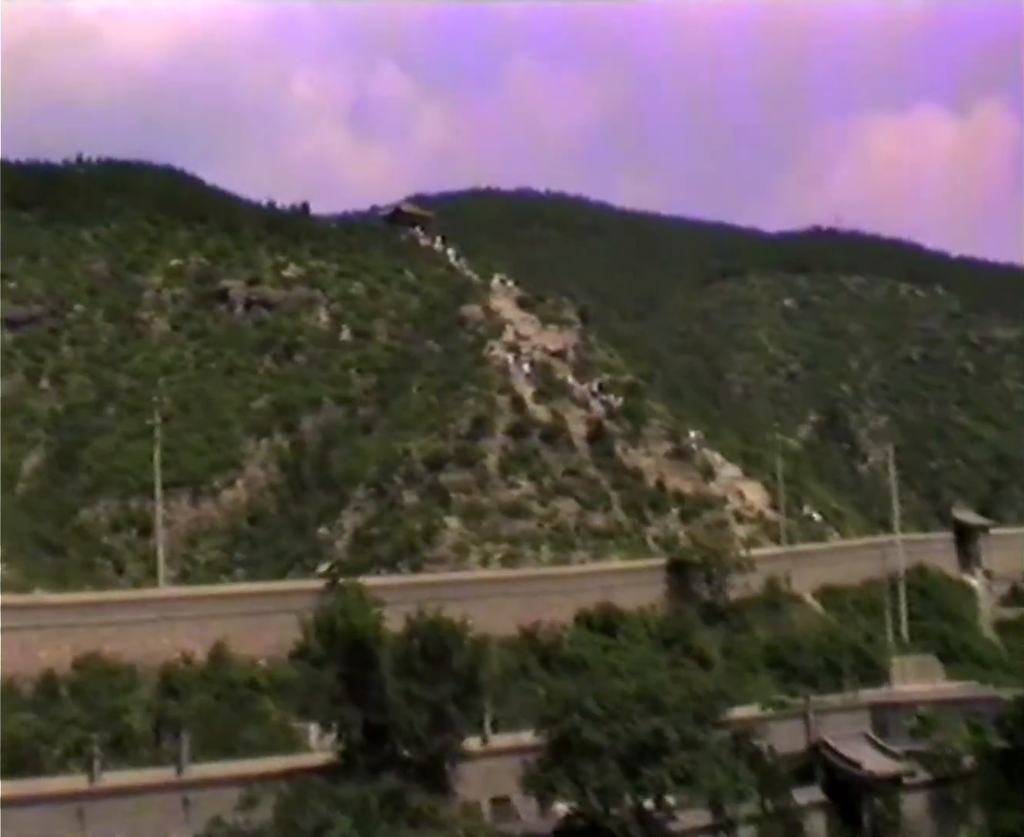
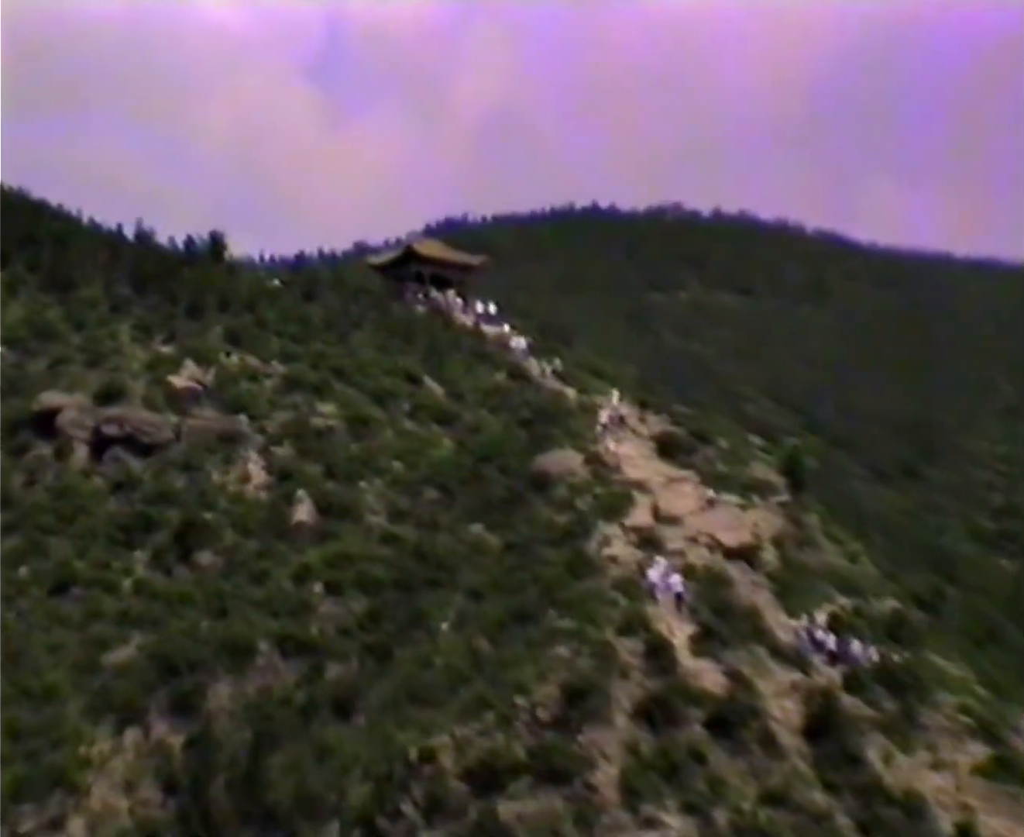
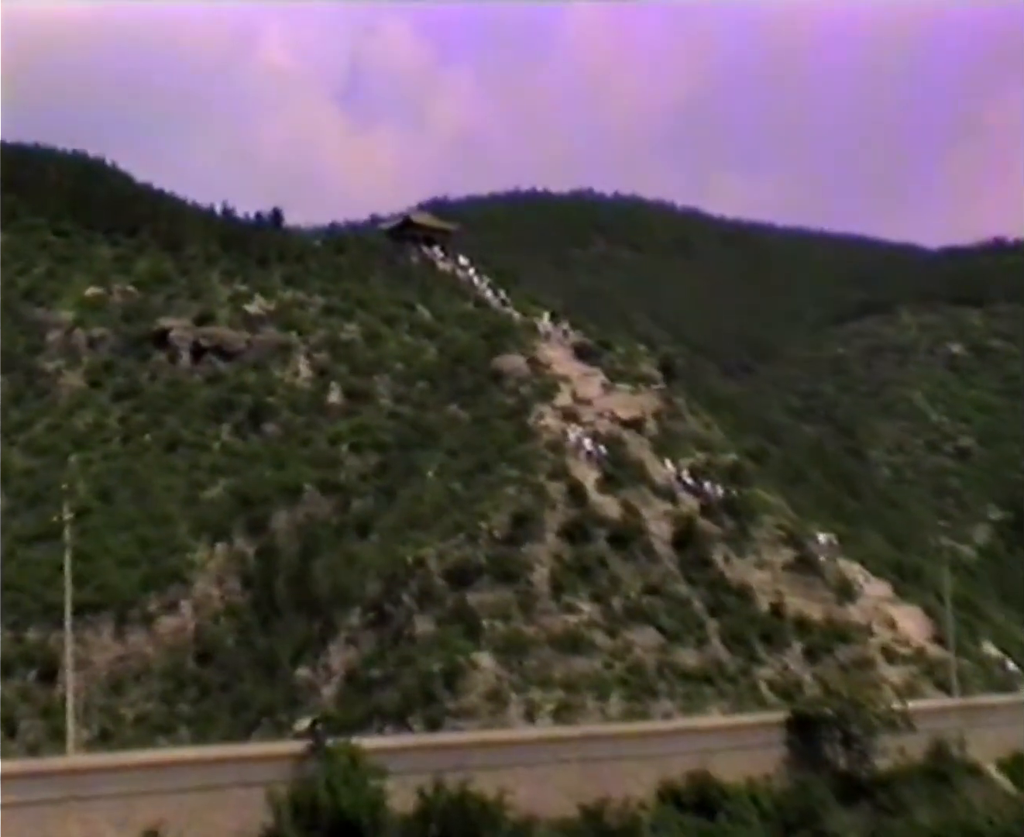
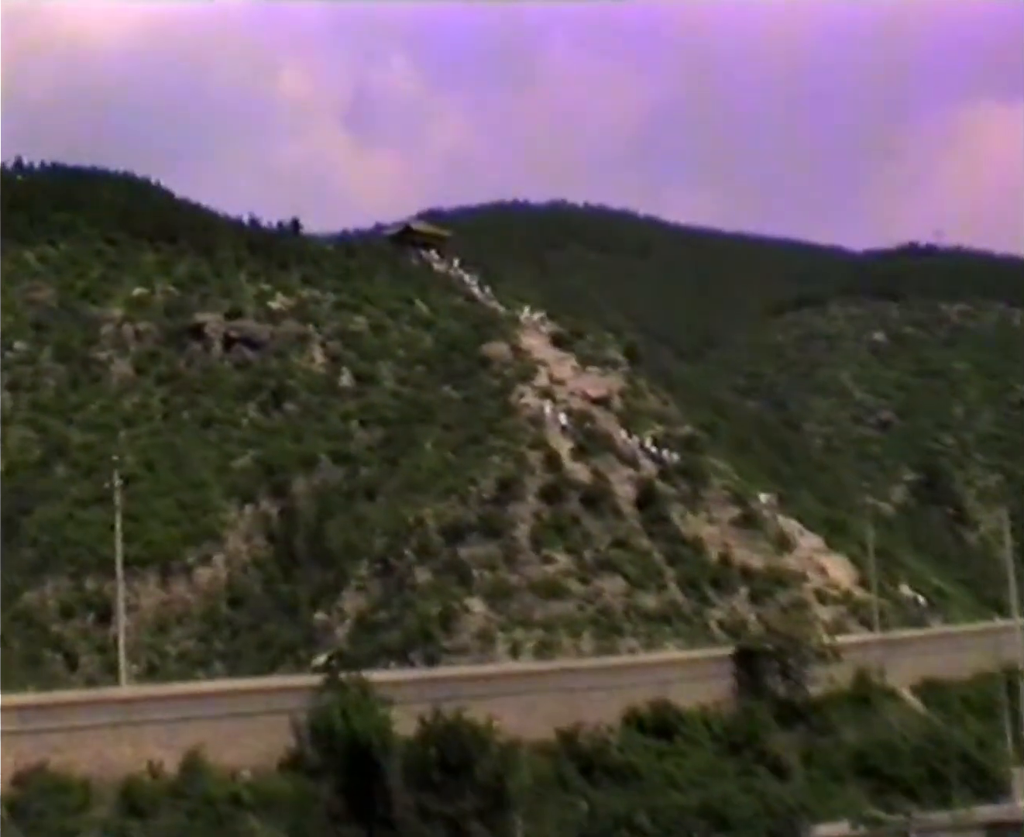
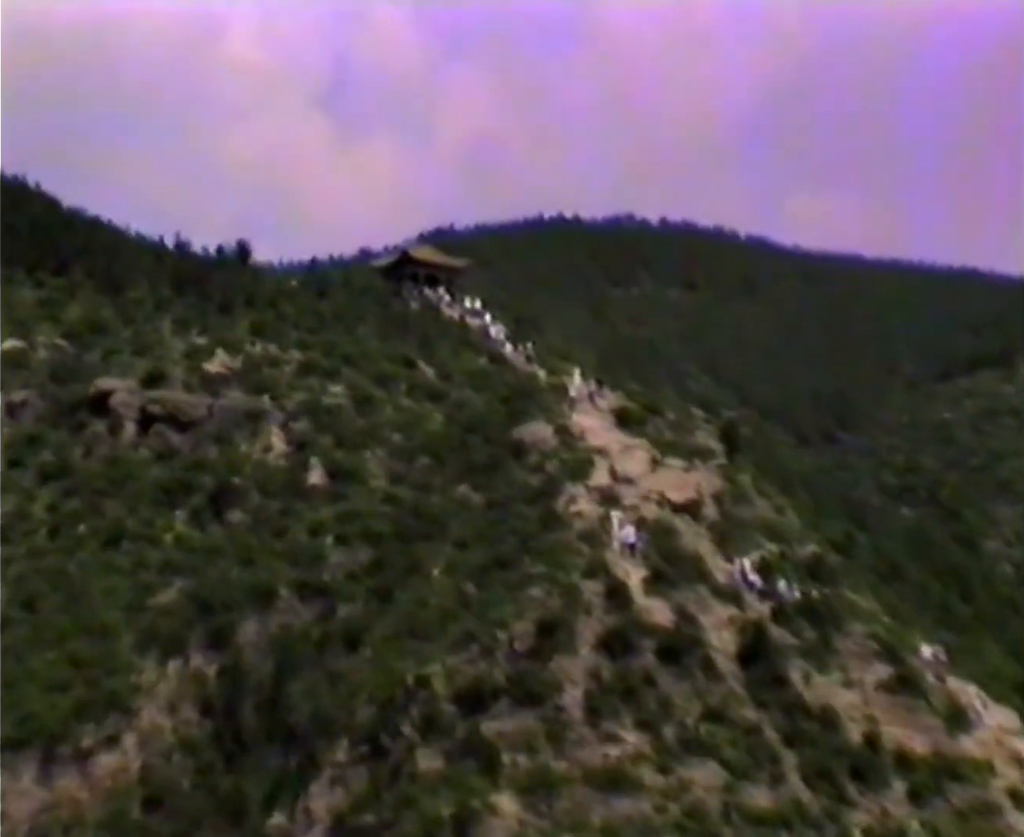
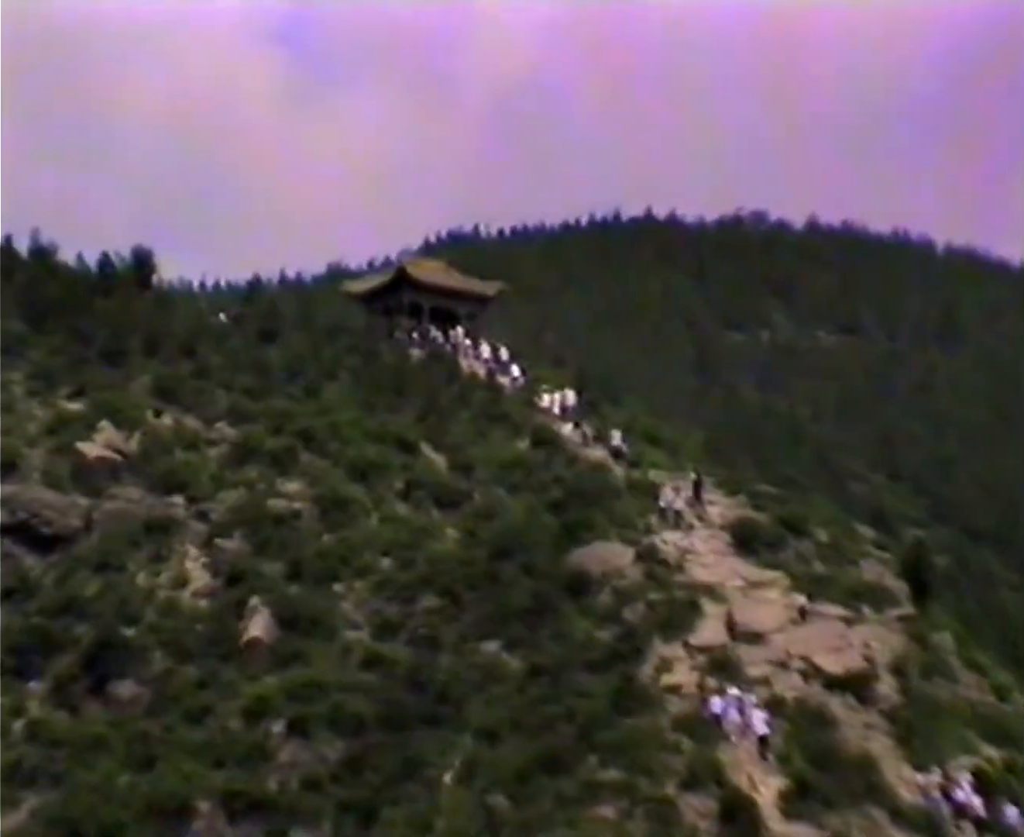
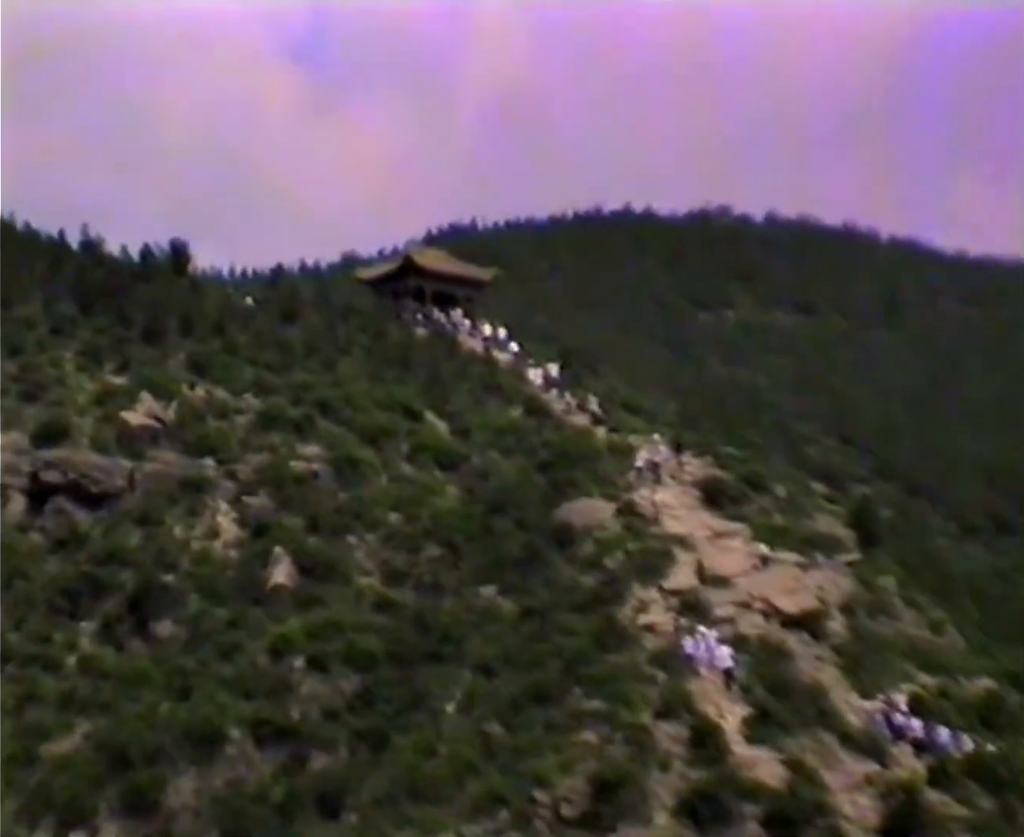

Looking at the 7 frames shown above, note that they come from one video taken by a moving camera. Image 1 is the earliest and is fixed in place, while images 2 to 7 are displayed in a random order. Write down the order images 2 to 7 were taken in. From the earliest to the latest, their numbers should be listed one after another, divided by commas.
4, 3, 5, 2, 7, 6
